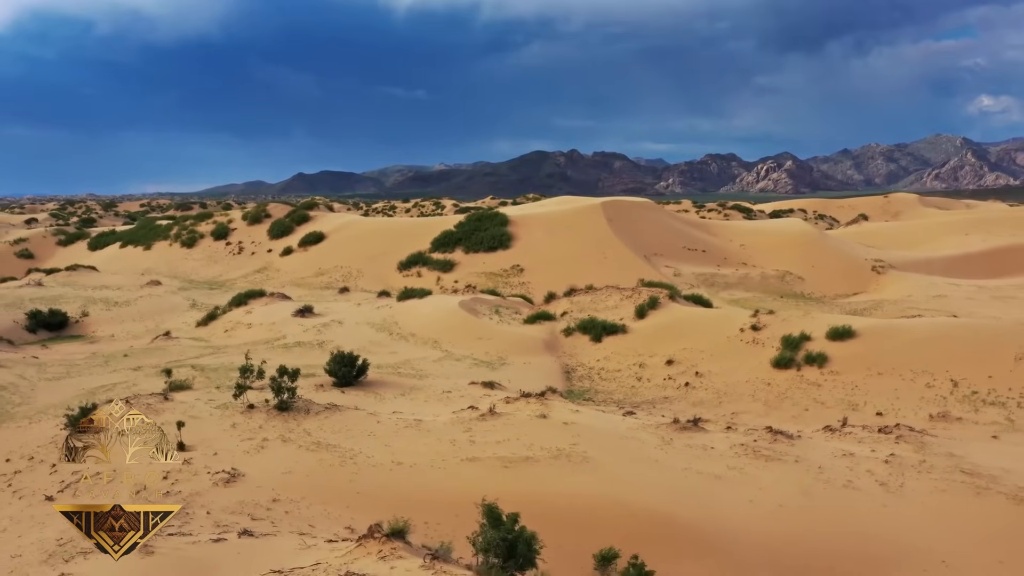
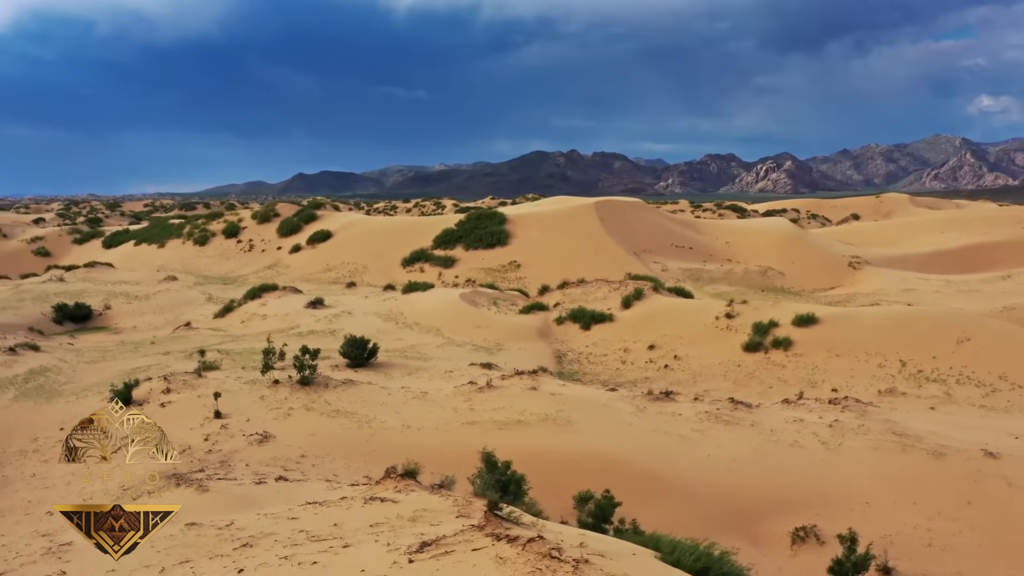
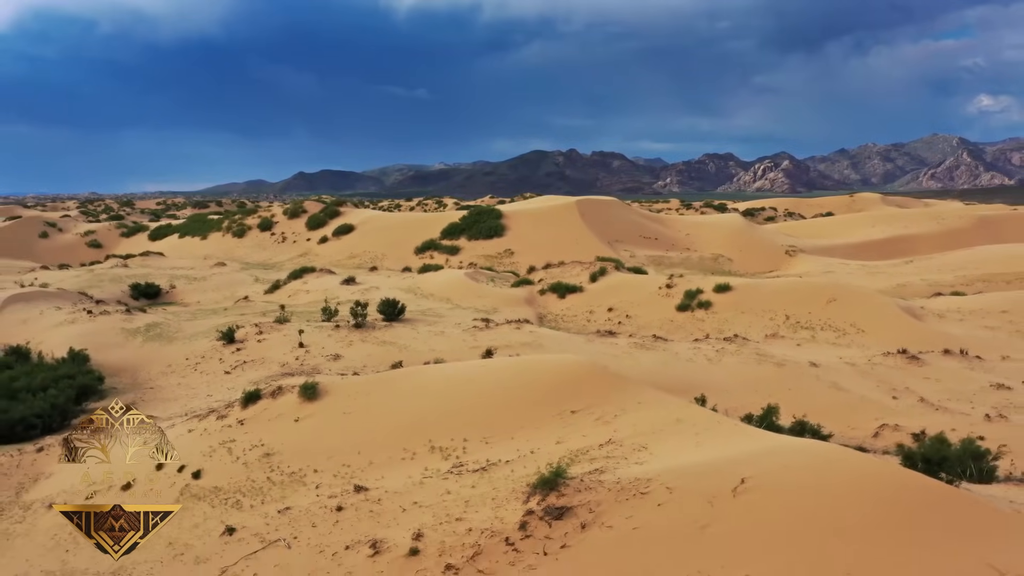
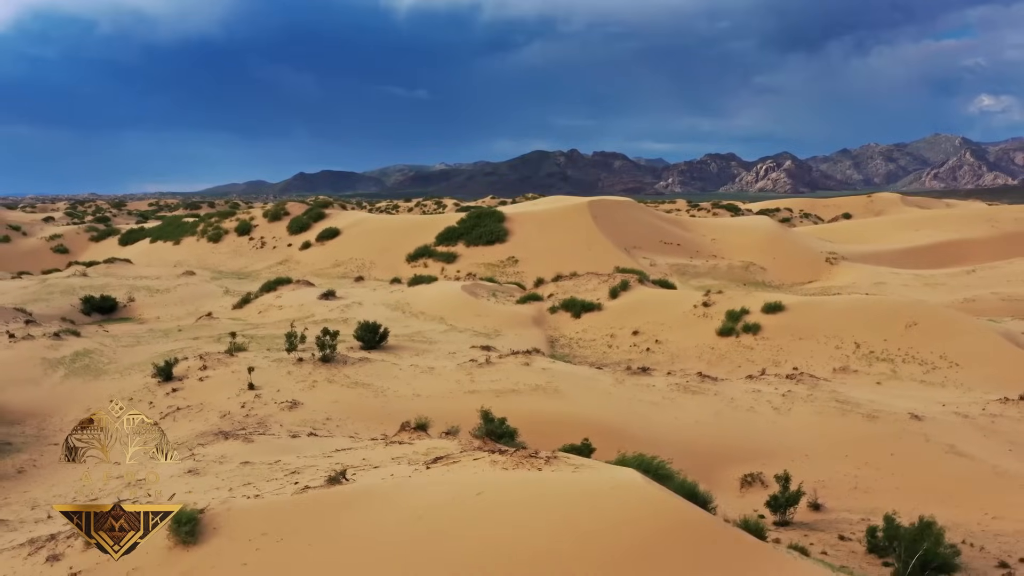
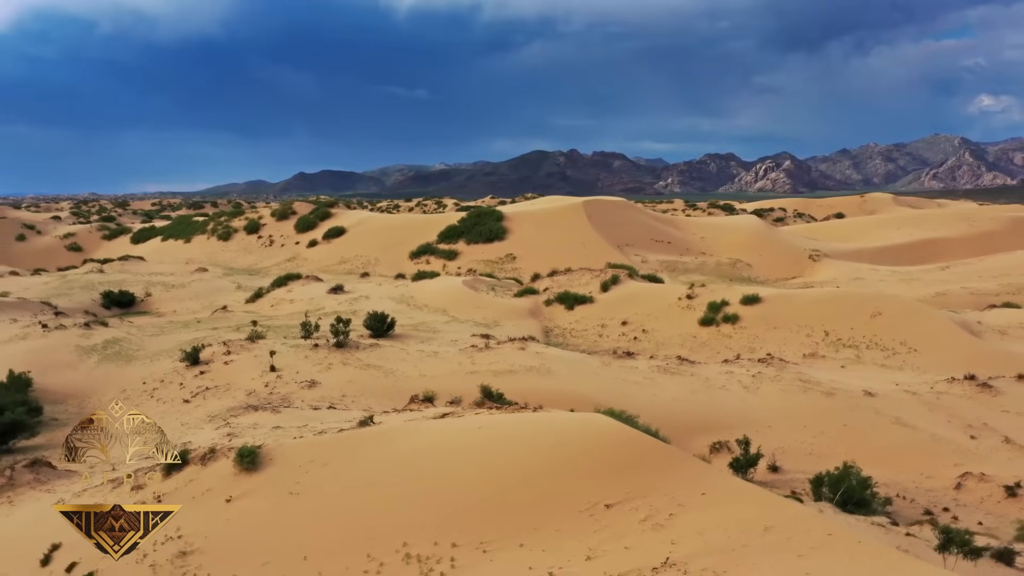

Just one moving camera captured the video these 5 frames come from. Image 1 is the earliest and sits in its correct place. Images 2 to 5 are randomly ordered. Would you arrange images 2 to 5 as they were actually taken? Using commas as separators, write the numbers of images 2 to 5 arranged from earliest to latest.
2, 4, 5, 3
